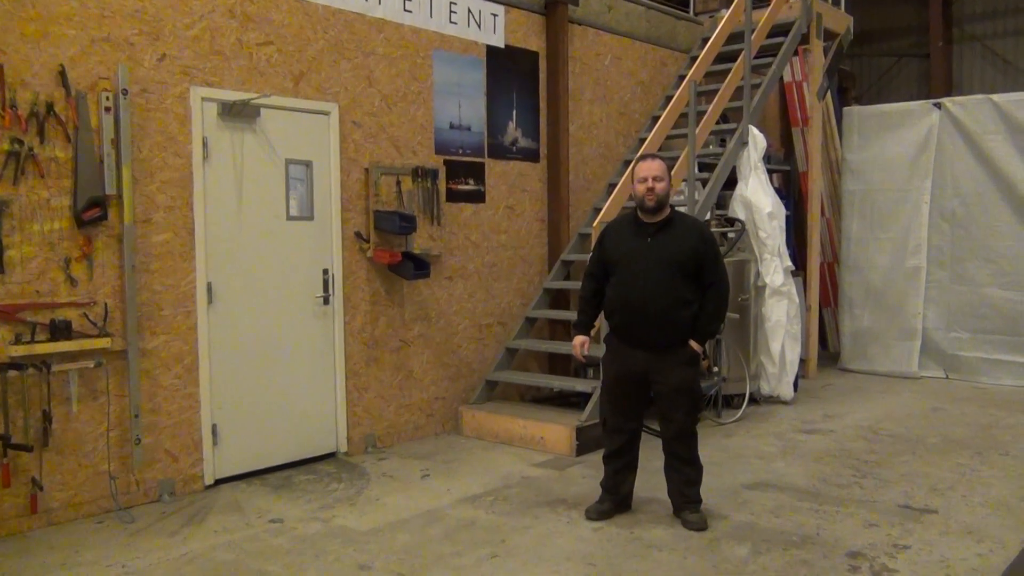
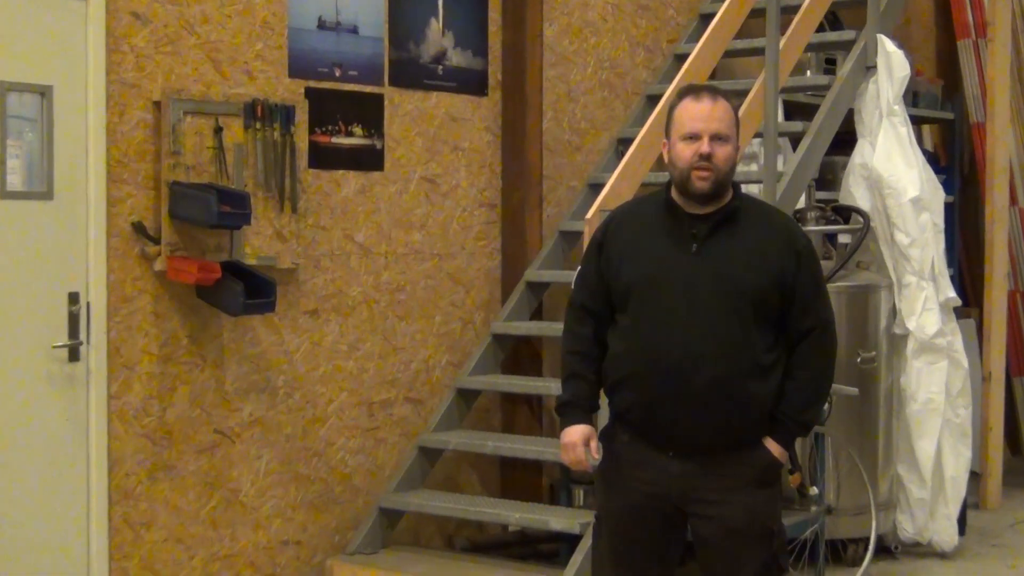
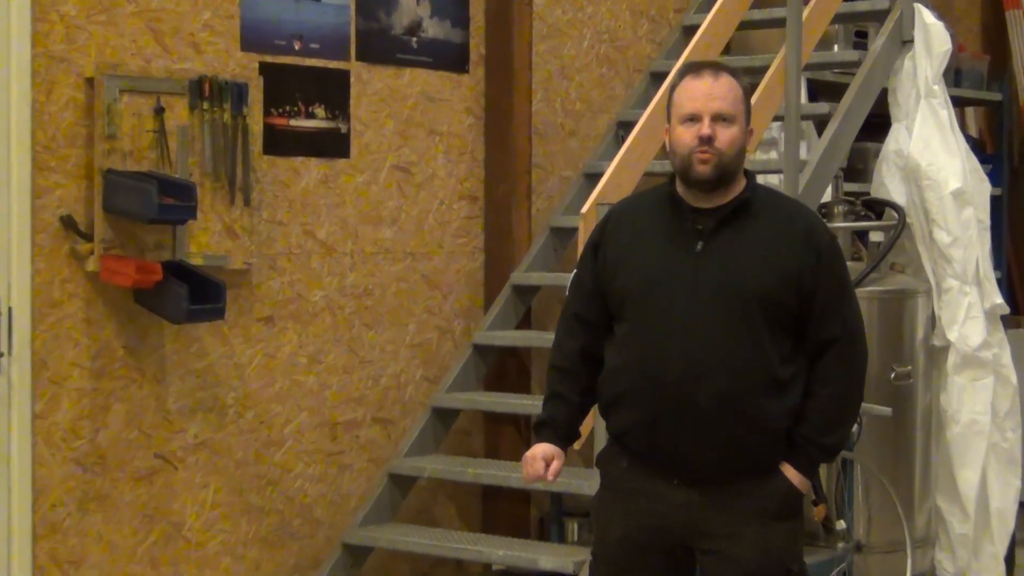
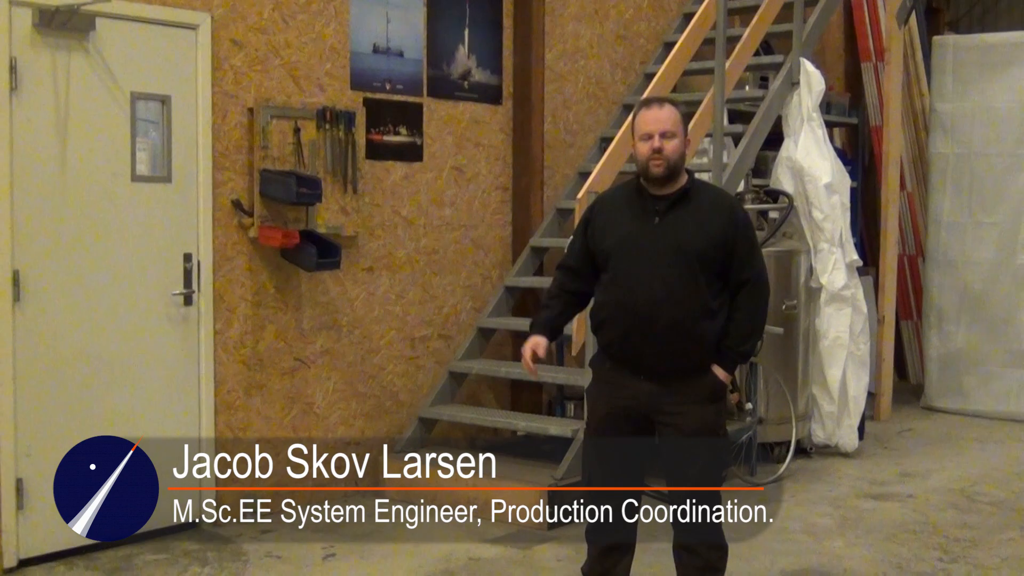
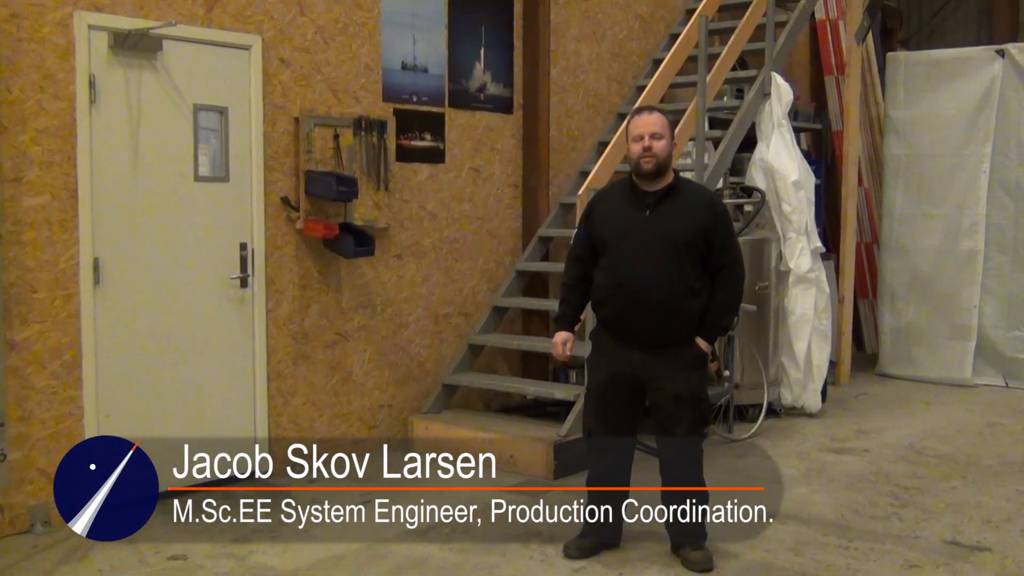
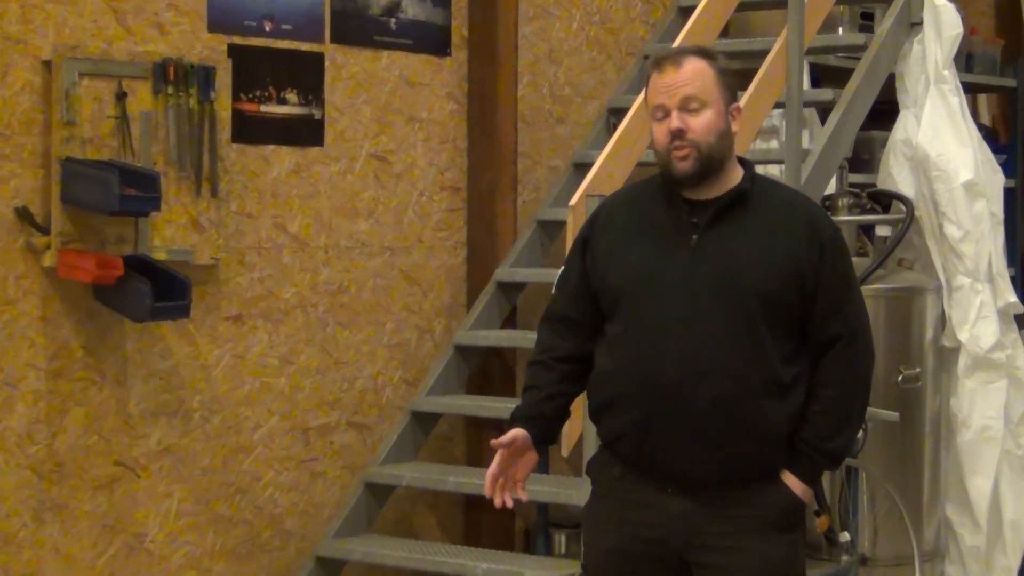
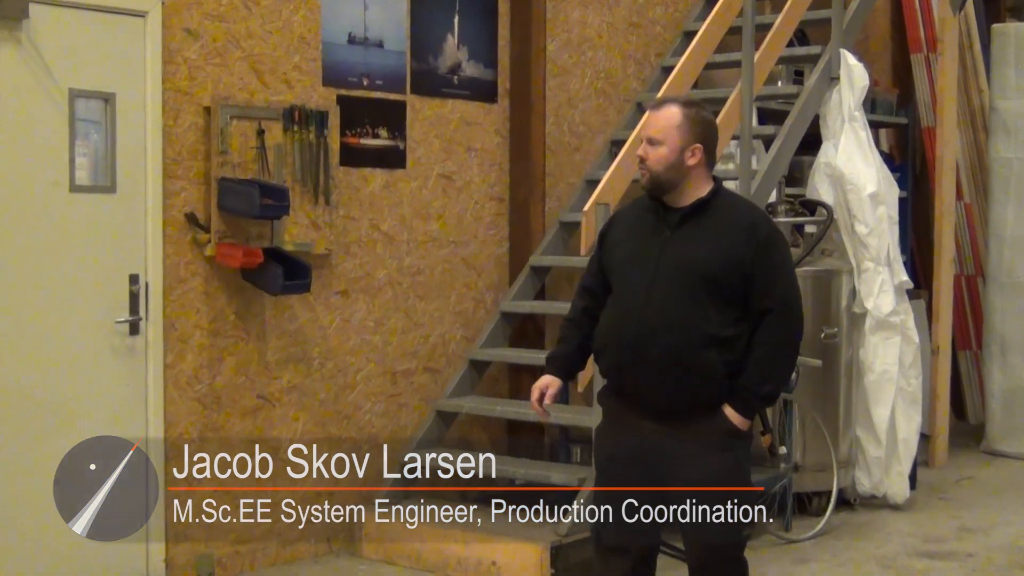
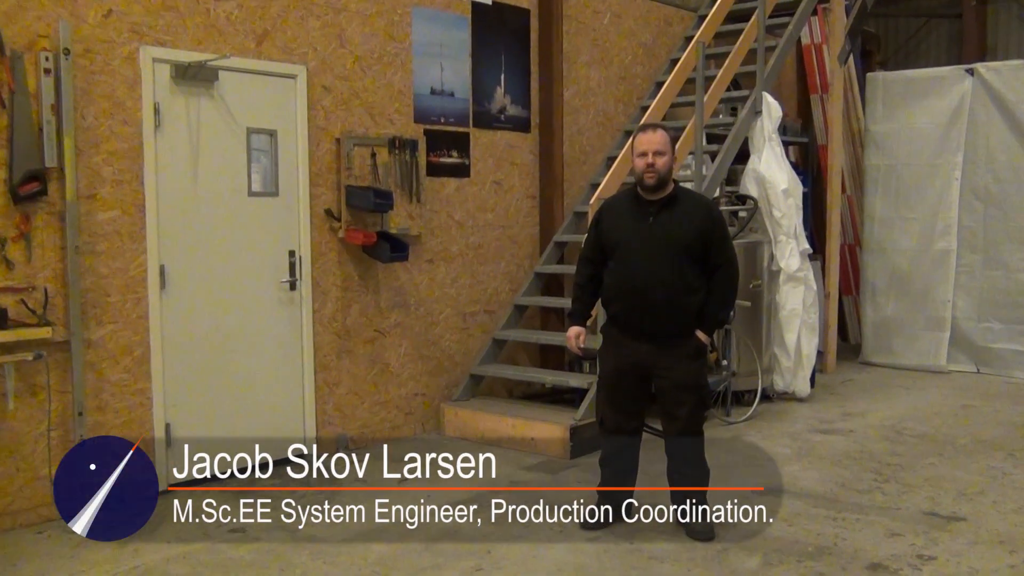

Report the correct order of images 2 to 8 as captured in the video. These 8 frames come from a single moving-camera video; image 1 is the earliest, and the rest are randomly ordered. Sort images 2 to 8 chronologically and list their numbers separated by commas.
8, 5, 4, 7, 2, 3, 6
